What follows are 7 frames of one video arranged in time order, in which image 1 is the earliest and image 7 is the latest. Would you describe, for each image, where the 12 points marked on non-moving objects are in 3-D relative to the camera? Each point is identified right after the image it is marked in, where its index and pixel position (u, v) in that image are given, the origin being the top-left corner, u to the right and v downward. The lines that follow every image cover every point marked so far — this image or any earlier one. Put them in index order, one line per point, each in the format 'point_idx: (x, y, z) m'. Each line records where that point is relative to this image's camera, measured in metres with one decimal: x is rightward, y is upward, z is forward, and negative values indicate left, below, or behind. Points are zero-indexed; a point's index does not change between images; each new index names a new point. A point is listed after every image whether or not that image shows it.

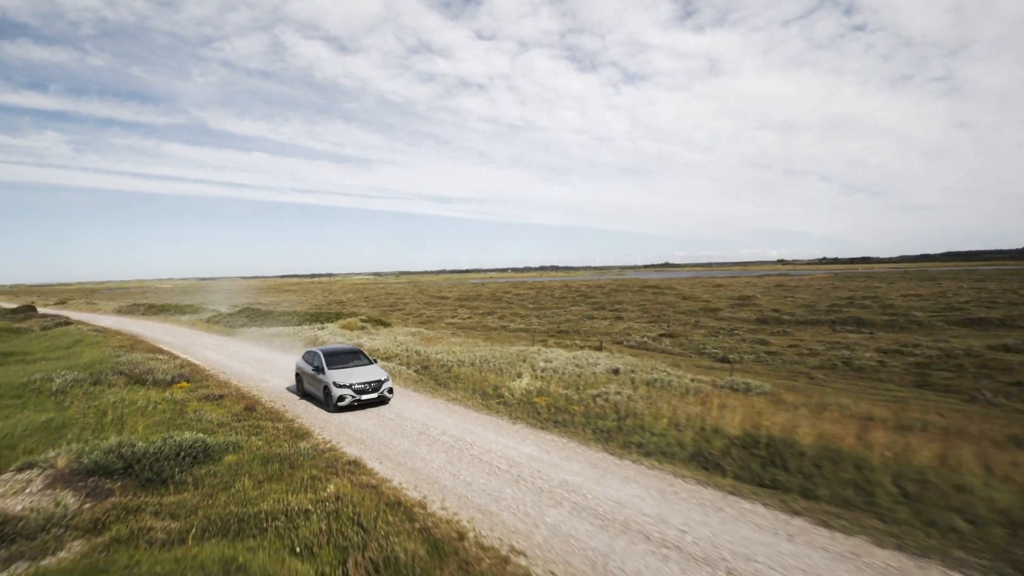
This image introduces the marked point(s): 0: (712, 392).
0: (+3.9, -1.9, +11.4) m
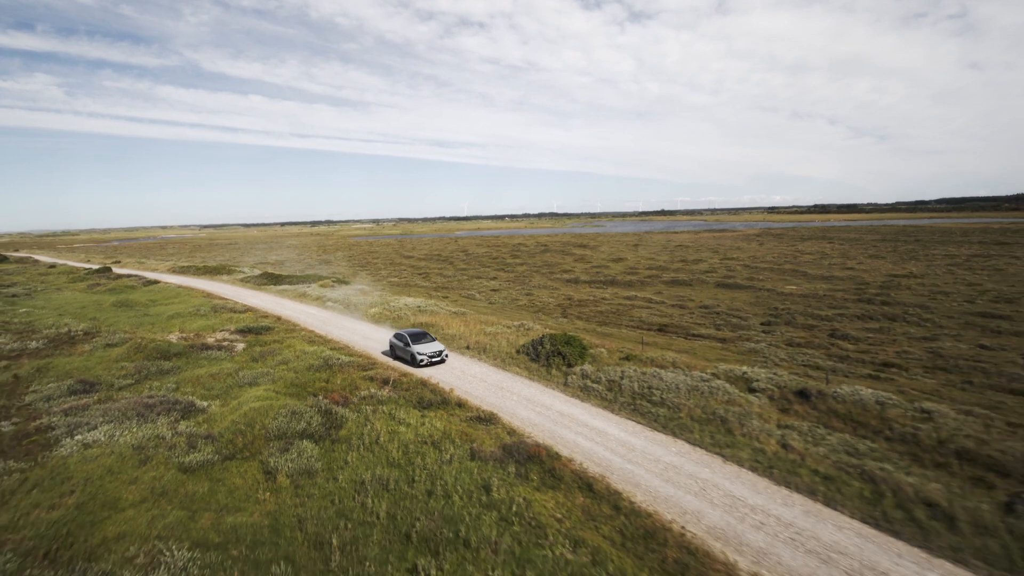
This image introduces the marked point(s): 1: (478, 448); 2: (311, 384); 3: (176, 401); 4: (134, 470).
0: (-3.8, -1.3, +32.5) m
1: (-0.8, -3.5, +13.4) m
2: (-6.3, -3.1, +19.0) m
3: (-10.0, -3.4, +17.9) m
4: (-8.2, -3.9, +13.1) m
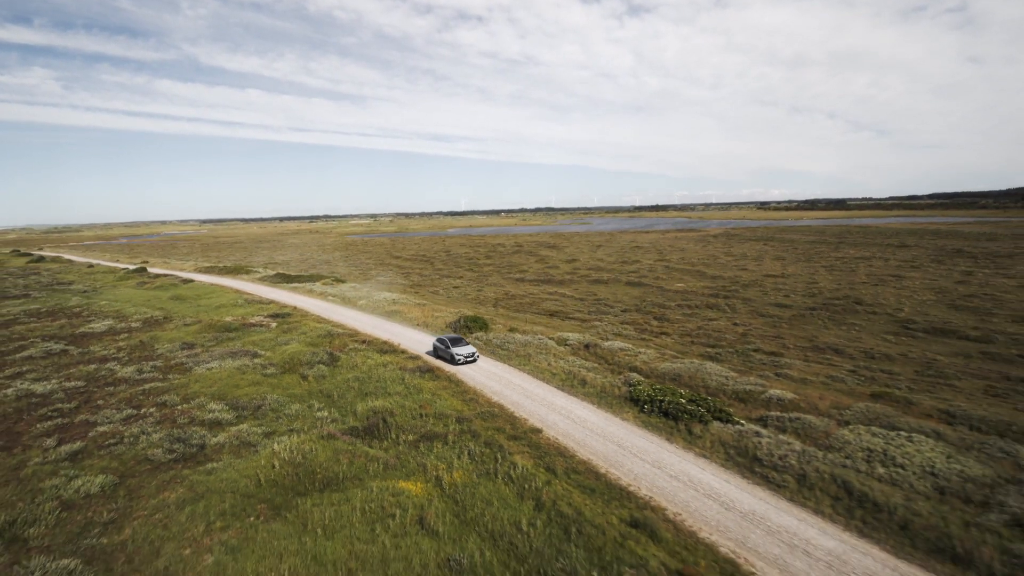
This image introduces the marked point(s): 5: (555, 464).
0: (-8.0, -1.2, +46.8) m
1: (-5.0, -3.6, +27.7) m
2: (-10.6, -3.1, +33.3) m
3: (-14.2, -3.4, +32.2) m
4: (-12.4, -4.0, +27.4) m
5: (+1.2, -4.9, +17.0) m
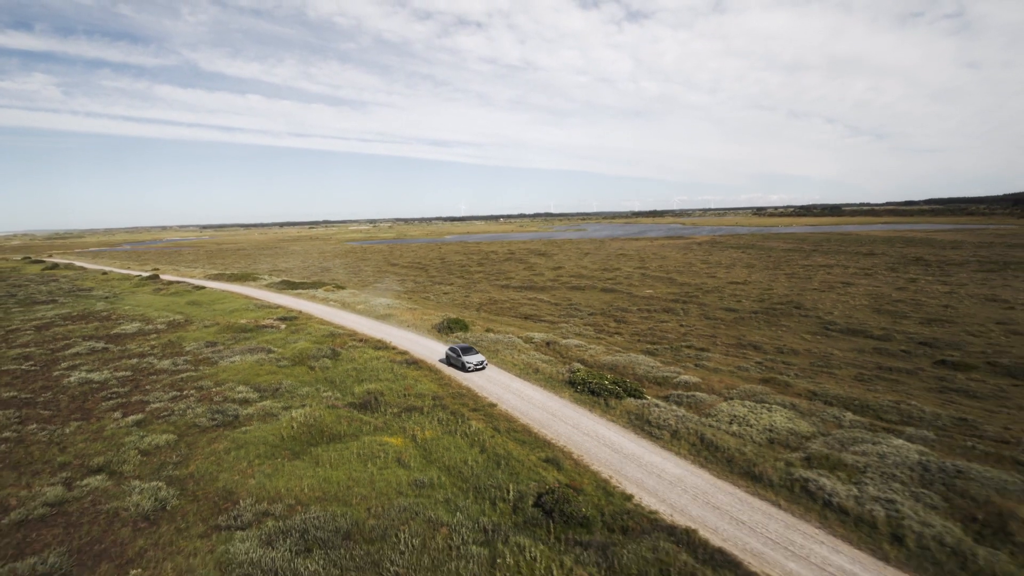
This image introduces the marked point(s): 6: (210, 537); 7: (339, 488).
0: (-9.7, -1.8, +52.8) m
1: (-6.6, -4.0, +33.7) m
2: (-12.2, -3.5, +39.3) m
3: (-15.9, -3.8, +38.1) m
4: (-14.0, -4.4, +33.4) m
5: (-0.4, -5.2, +23.0) m
6: (-7.9, -6.5, +15.8) m
7: (-5.2, -6.0, +18.0) m
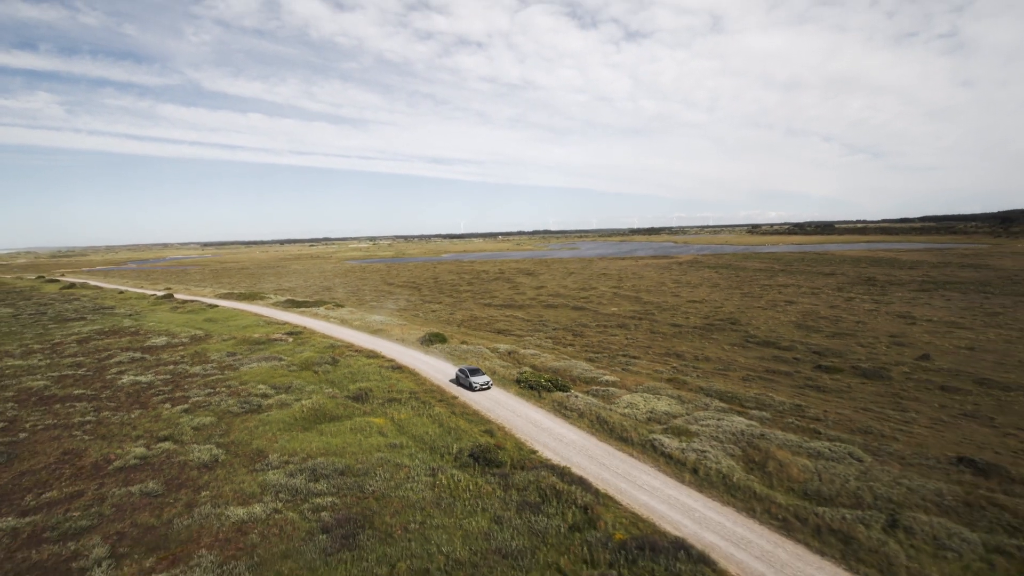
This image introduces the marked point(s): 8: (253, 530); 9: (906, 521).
0: (-12.1, -3.7, +60.9) m
1: (-9.0, -5.3, +41.8) m
2: (-14.6, -5.0, +47.3) m
3: (-18.3, -5.3, +46.2) m
4: (-16.4, -5.7, +41.4) m
5: (-2.8, -6.2, +31.0) m
6: (-10.3, -7.3, +23.8) m
7: (-7.6, -6.9, +26.0) m
8: (-8.2, -7.7, +19.1) m
9: (+11.8, -7.0, +18.0) m
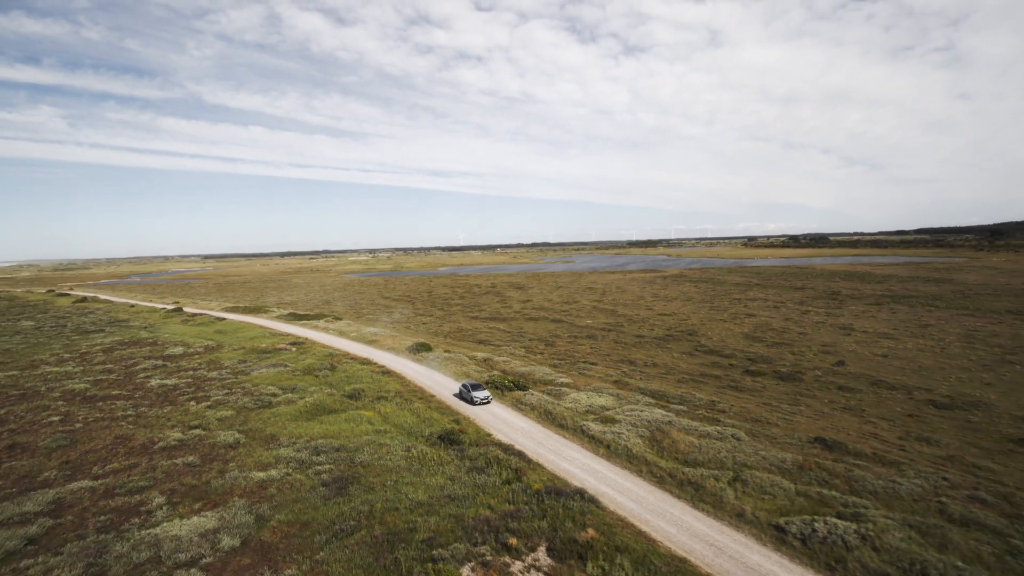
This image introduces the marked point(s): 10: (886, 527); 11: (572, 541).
0: (-14.2, -5.3, +67.7) m
1: (-11.2, -6.6, +48.5) m
2: (-16.8, -6.4, +54.1) m
3: (-20.4, -6.7, +53.0) m
4: (-18.6, -7.0, +48.2) m
5: (-5.0, -7.3, +37.8) m
6: (-12.4, -8.2, +30.5) m
7: (-9.7, -7.9, +32.7) m
8: (-10.4, -8.5, +25.9) m
9: (+9.6, -7.8, +24.7) m
10: (+12.3, -7.9, +19.9) m
11: (+2.0, -8.3, +19.8) m
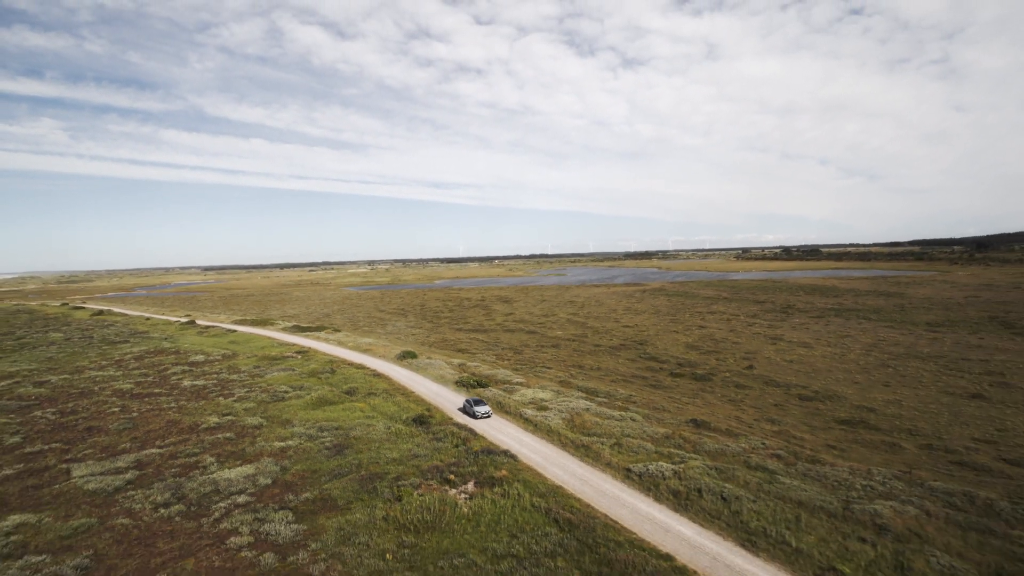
0: (-17.4, -7.4, +78.1) m
1: (-14.3, -8.4, +59.0) m
2: (-19.9, -8.3, +64.5) m
3: (-23.5, -8.5, +63.4) m
4: (-21.7, -8.7, +58.6) m
5: (-8.1, -8.8, +48.2) m
6: (-15.5, -9.6, +40.9) m
7: (-12.8, -9.3, +43.1) m
8: (-13.4, -9.8, +36.3) m
9: (+6.6, -9.0, +35.2) m
10: (+9.2, -9.1, +30.3) m
11: (-1.1, -9.5, +30.2) m
